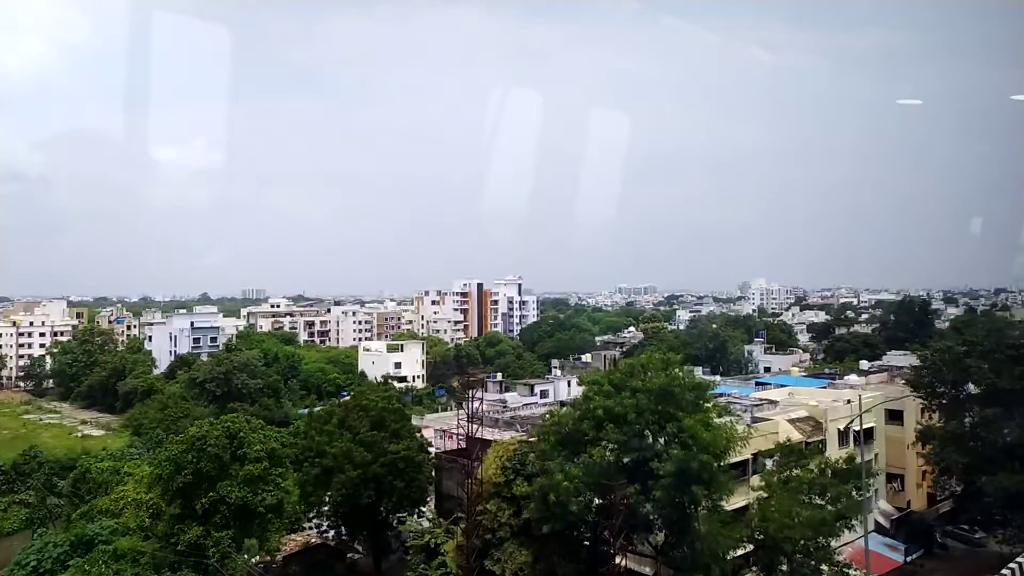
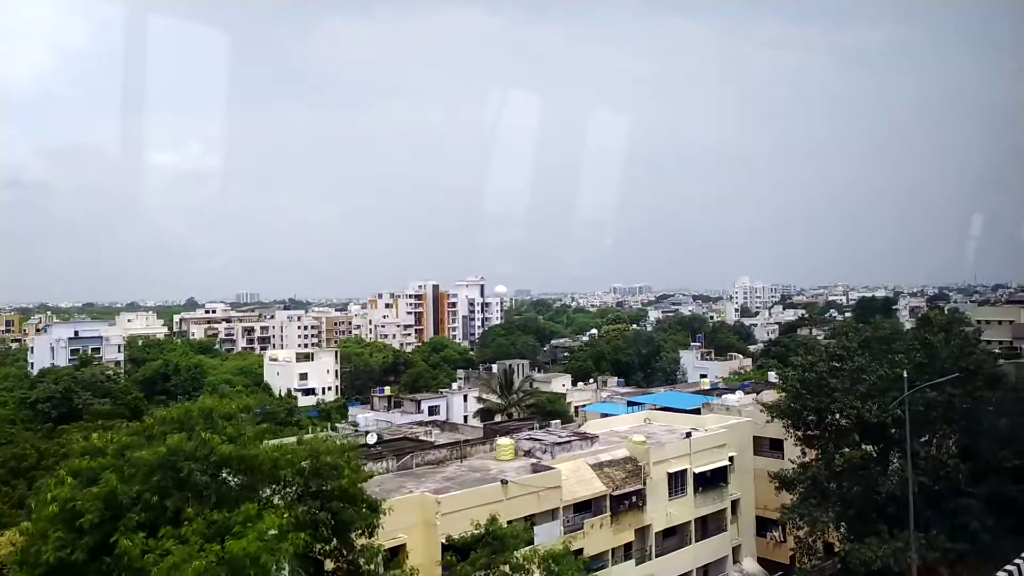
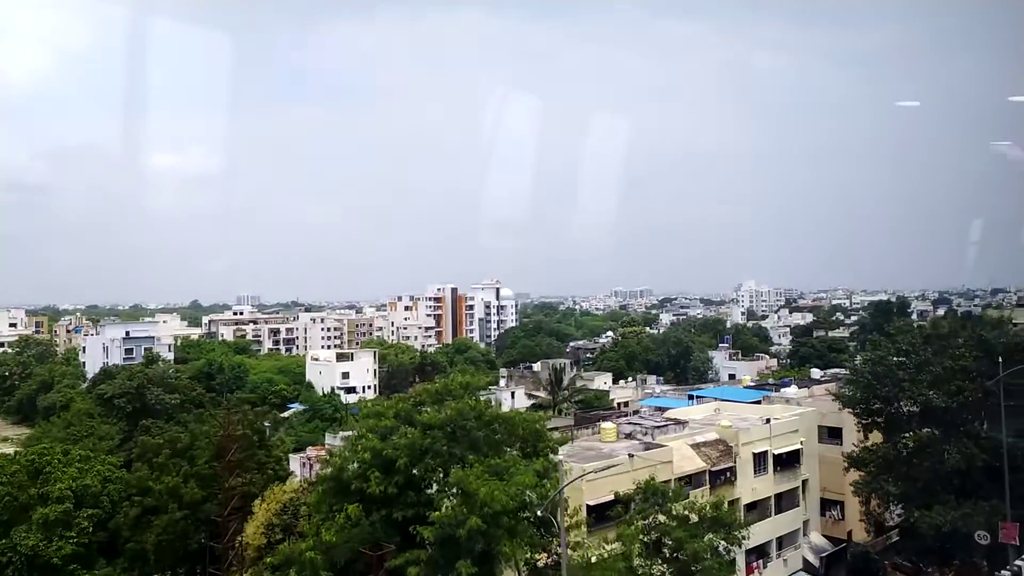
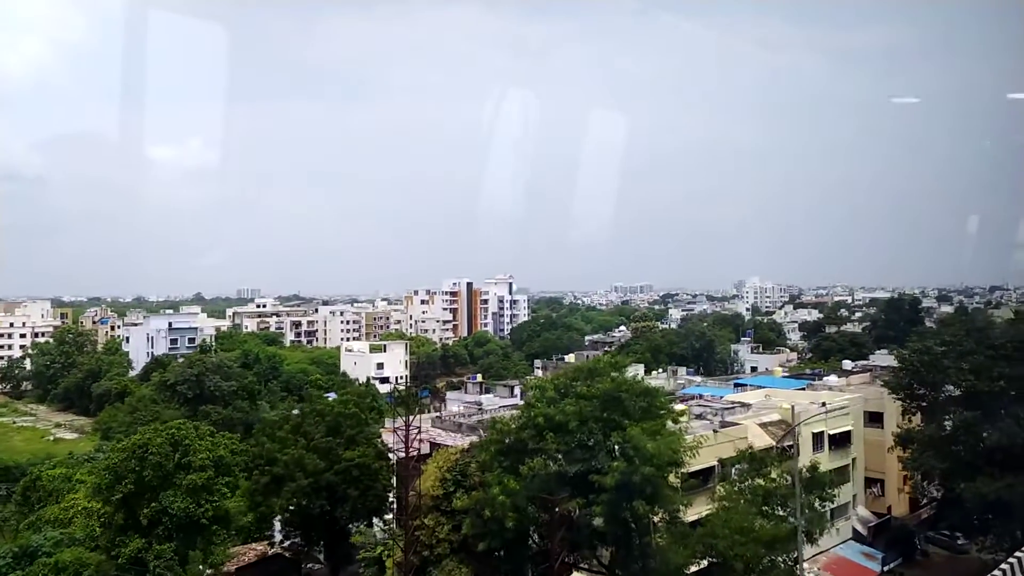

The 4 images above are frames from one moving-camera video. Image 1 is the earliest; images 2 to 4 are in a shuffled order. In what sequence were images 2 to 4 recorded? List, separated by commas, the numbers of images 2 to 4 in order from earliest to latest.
4, 3, 2
